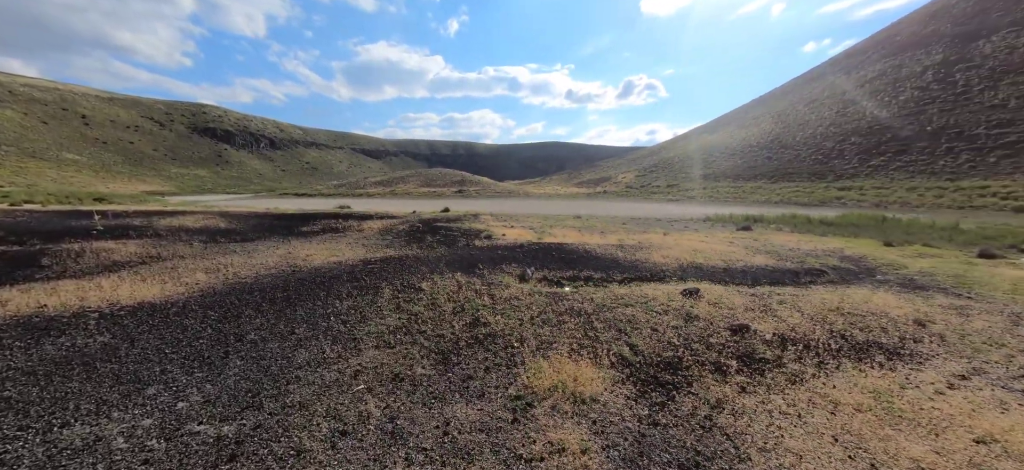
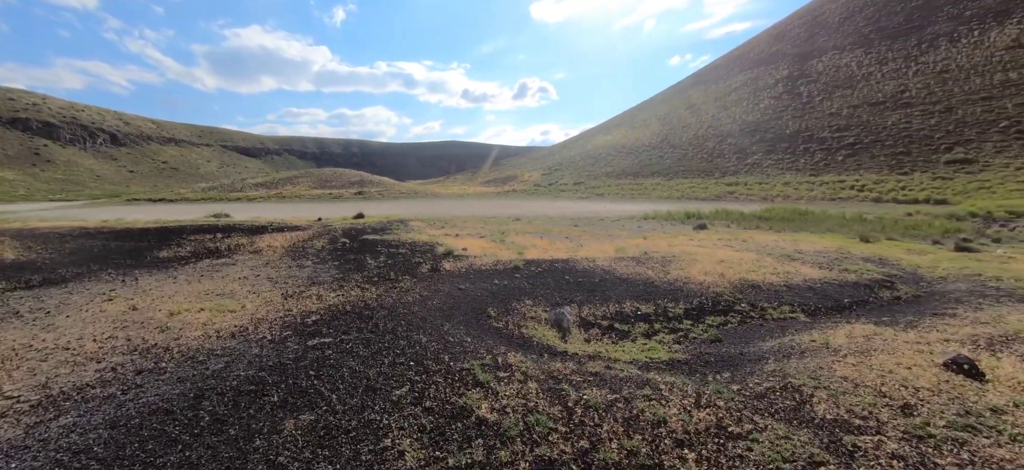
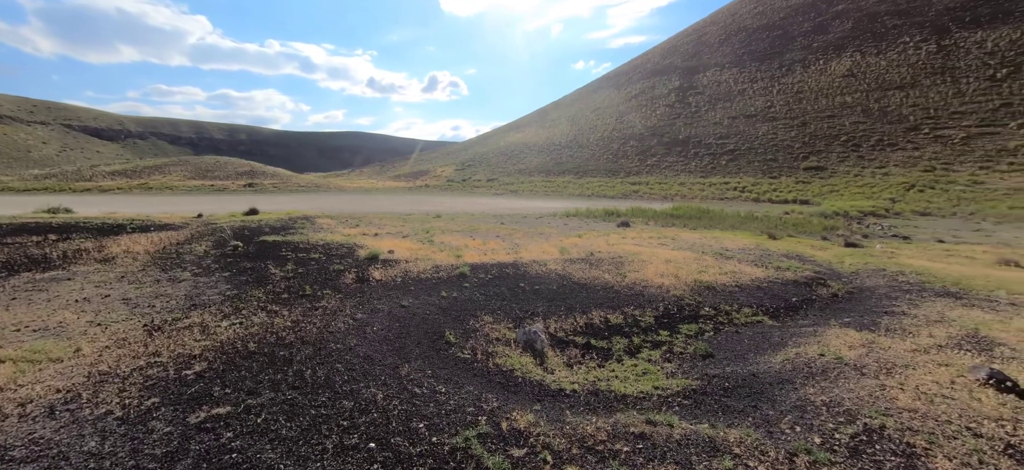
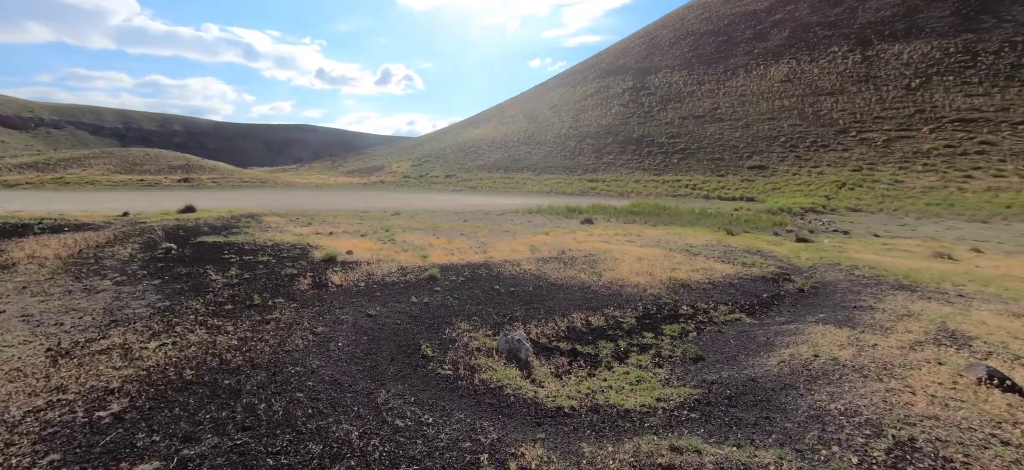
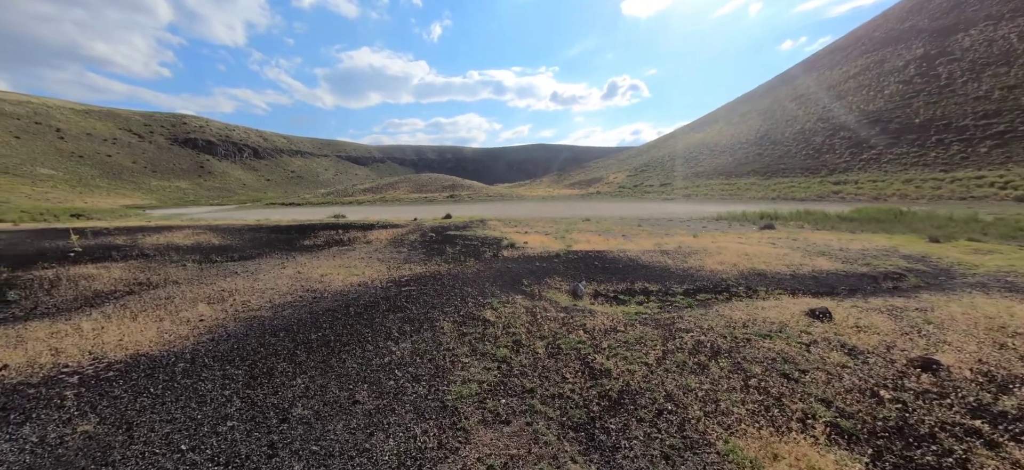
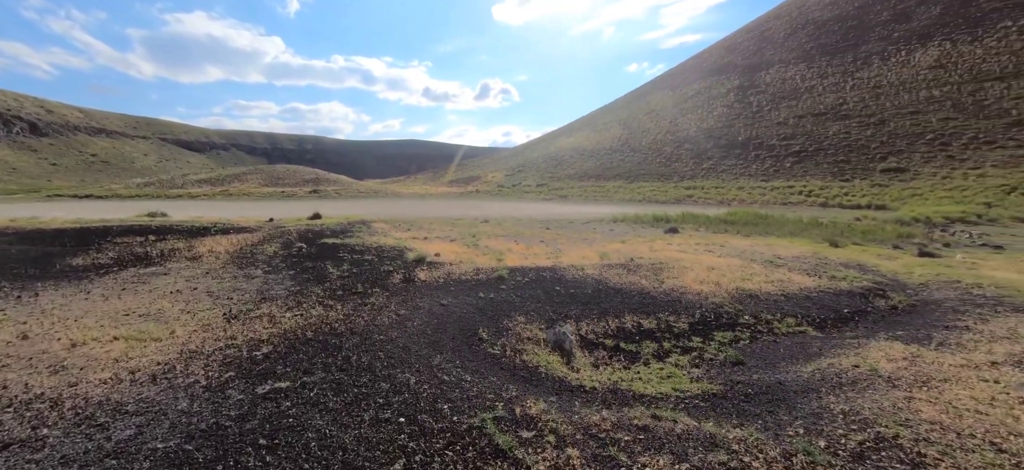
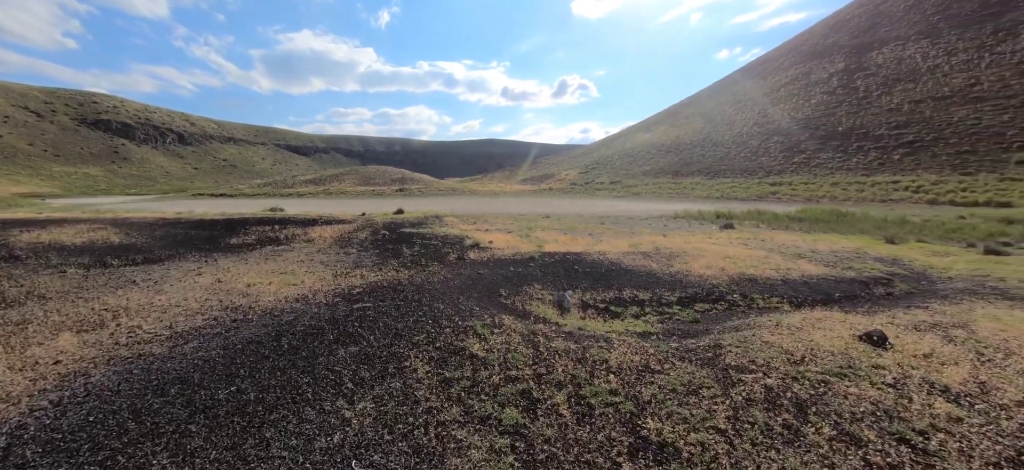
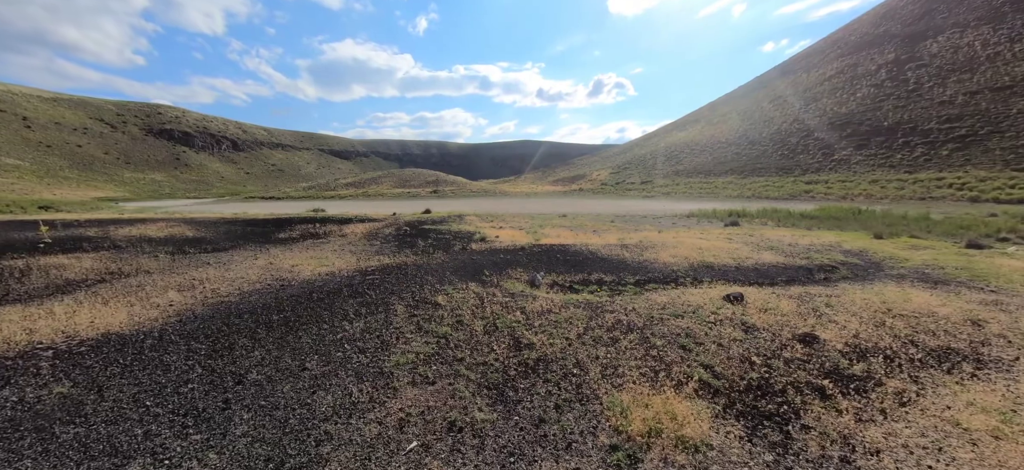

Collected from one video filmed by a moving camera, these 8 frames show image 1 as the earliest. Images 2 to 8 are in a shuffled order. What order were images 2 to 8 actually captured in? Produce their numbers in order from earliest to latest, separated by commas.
8, 5, 7, 2, 6, 3, 4
